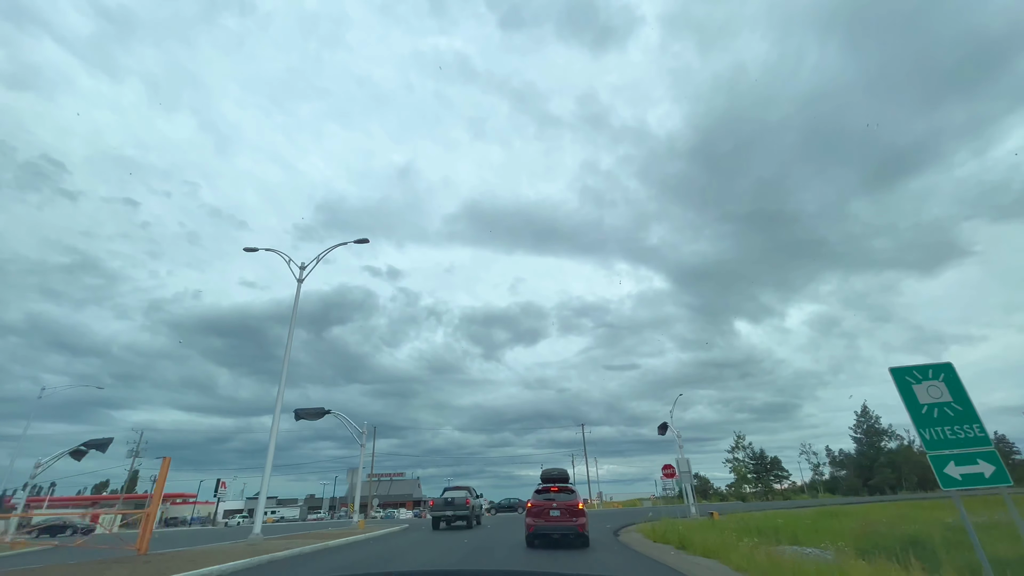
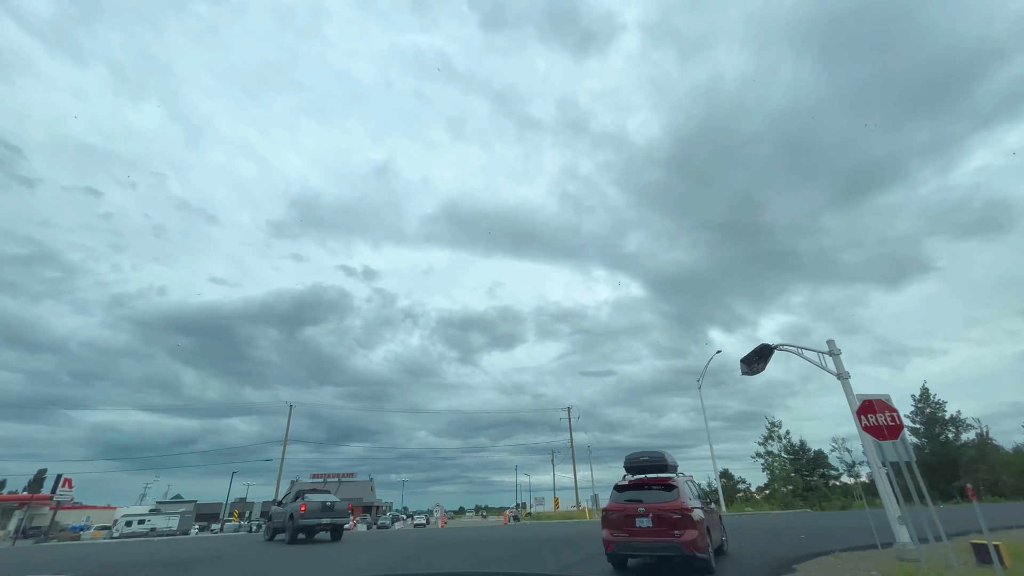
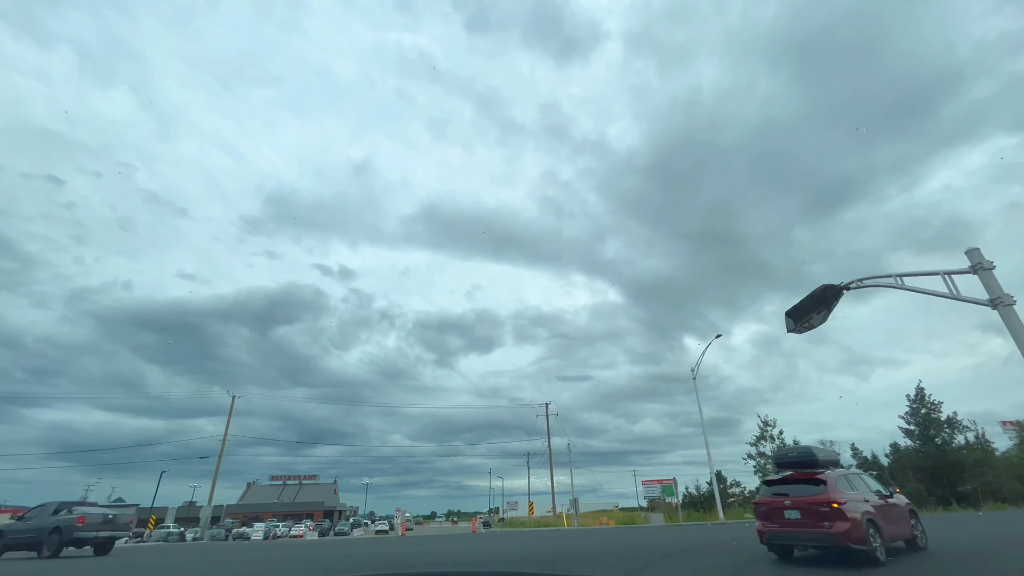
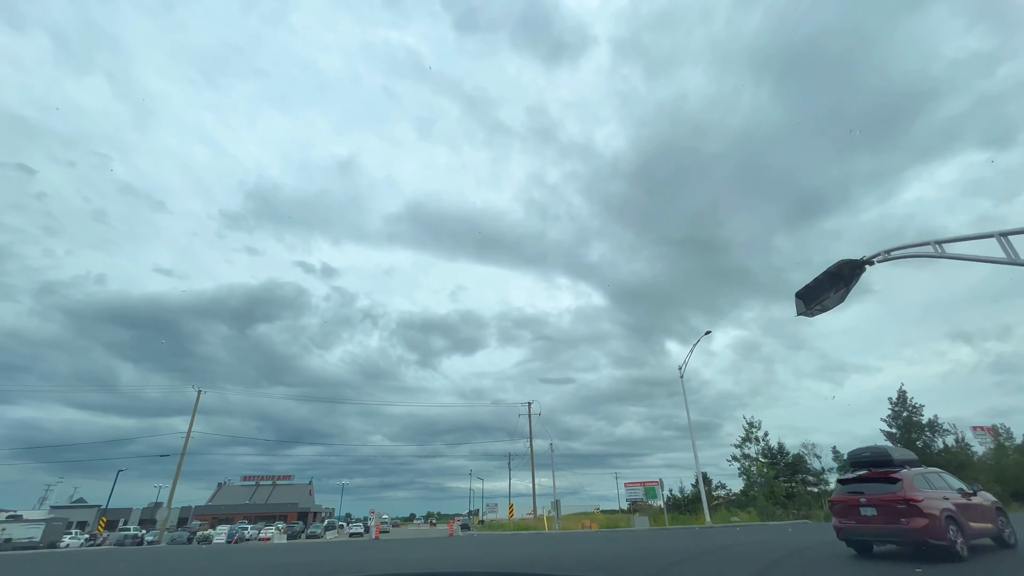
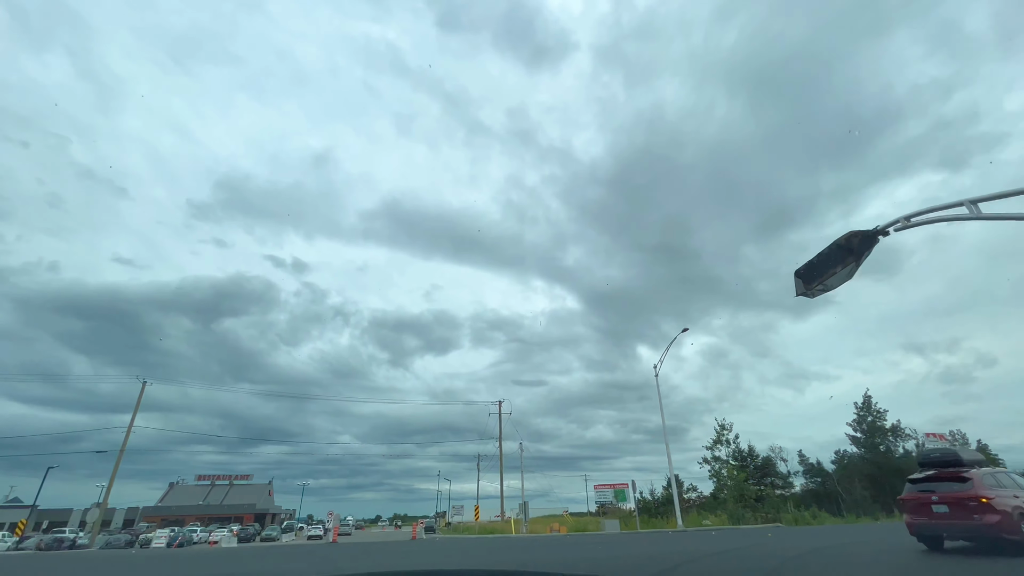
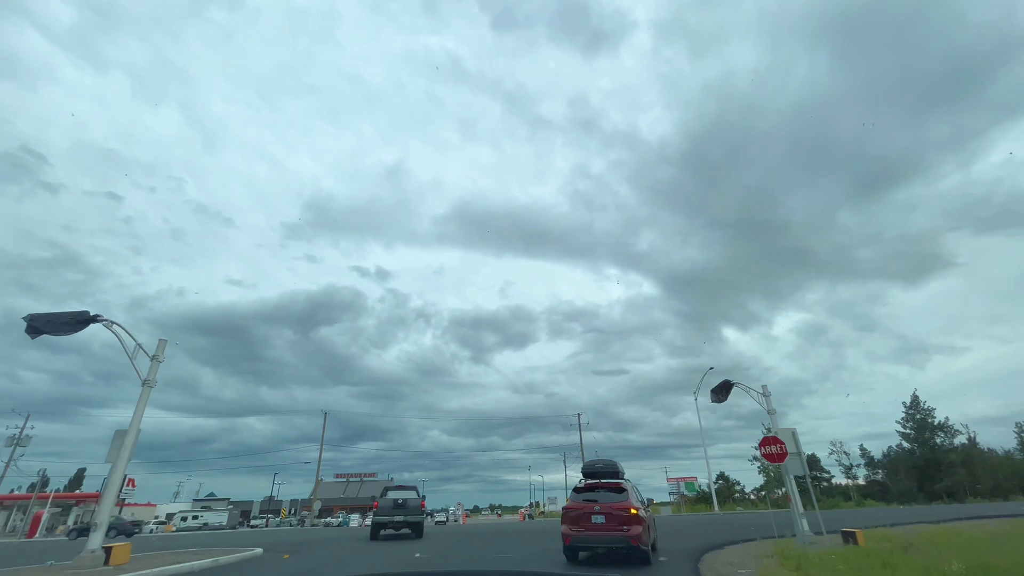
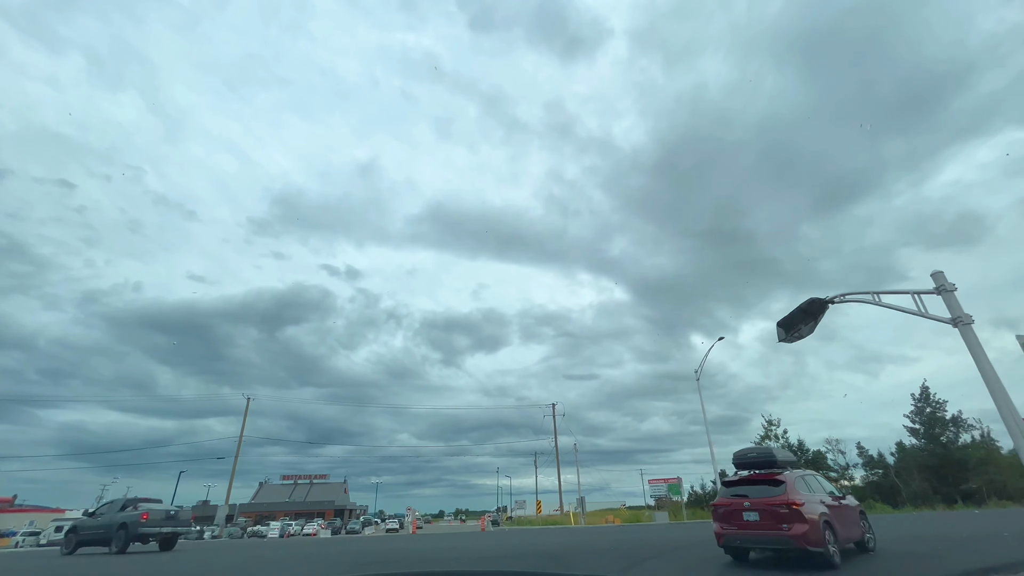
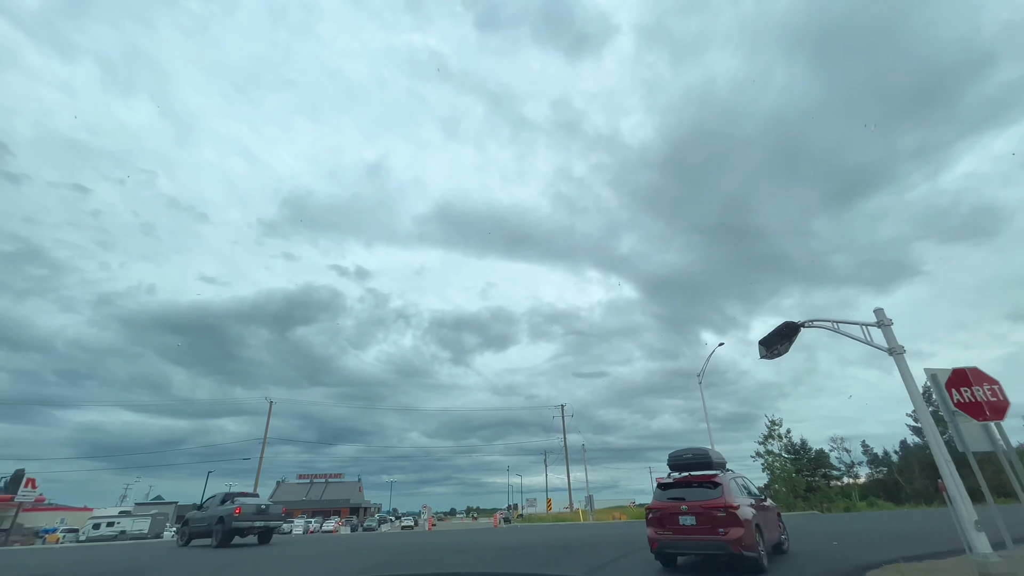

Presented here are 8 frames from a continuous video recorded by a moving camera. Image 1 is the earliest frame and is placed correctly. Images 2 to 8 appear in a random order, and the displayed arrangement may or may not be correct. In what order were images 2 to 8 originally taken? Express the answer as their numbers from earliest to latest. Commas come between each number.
6, 2, 8, 7, 3, 4, 5
